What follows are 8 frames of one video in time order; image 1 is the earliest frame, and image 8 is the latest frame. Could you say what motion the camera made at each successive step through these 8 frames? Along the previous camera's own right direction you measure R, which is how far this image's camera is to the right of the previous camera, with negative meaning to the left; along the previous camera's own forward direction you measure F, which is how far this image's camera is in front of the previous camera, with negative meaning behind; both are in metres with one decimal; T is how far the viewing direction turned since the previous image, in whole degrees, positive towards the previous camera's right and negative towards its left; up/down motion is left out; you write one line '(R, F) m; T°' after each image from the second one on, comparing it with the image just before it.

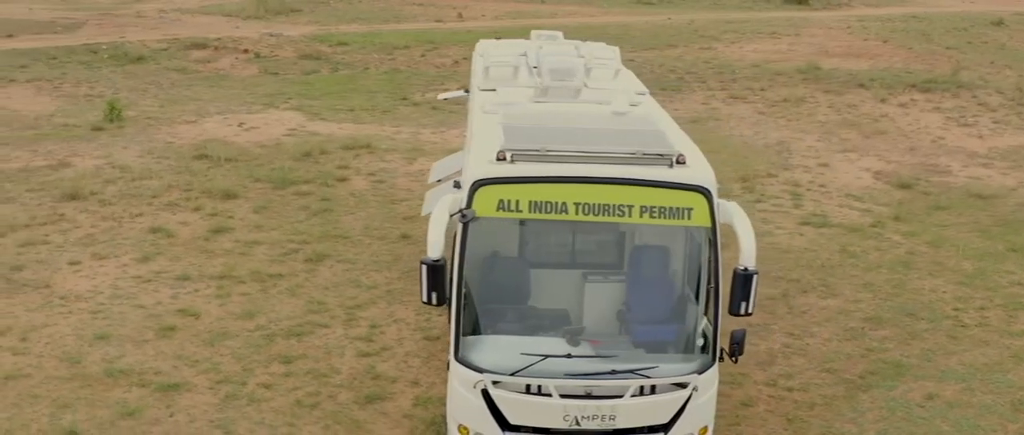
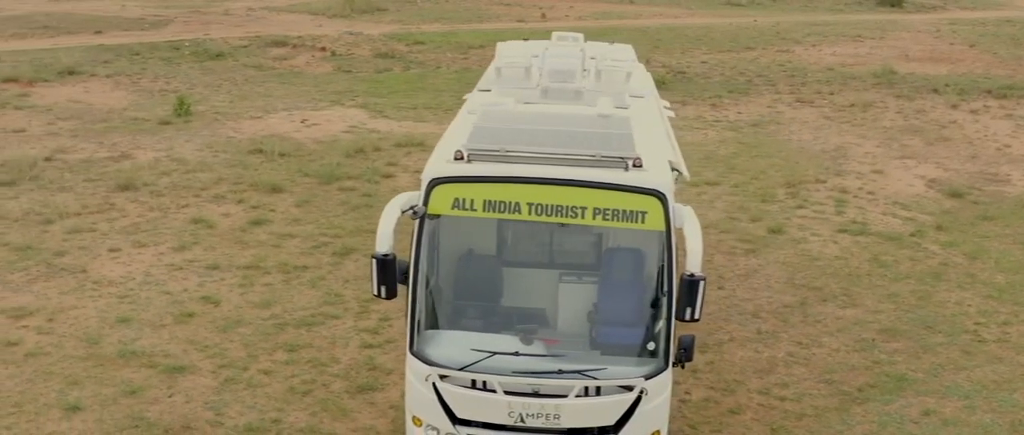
(+1.2, -0.1) m; -6°
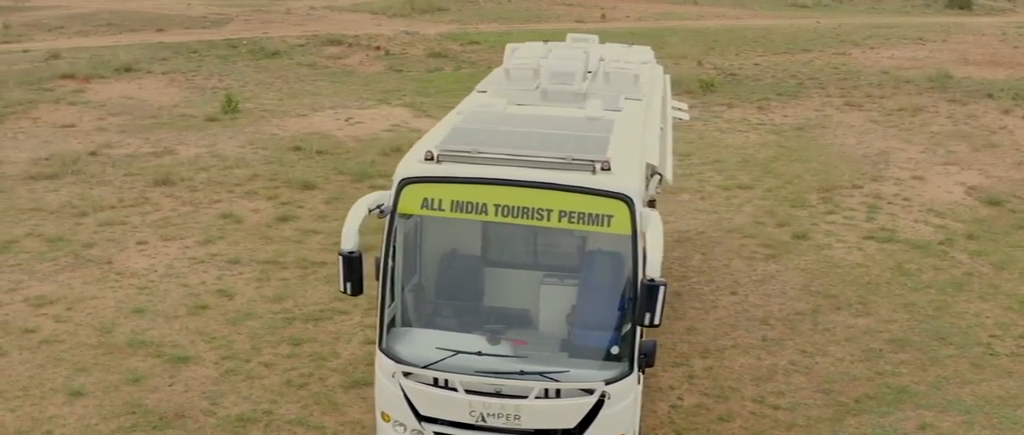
(+0.8, 0.0) m; -4°
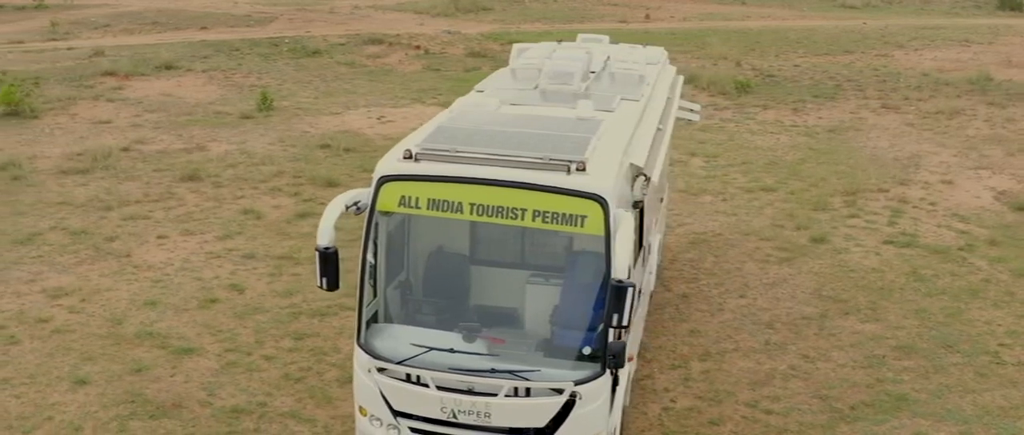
(+0.6, 0.0) m; -3°
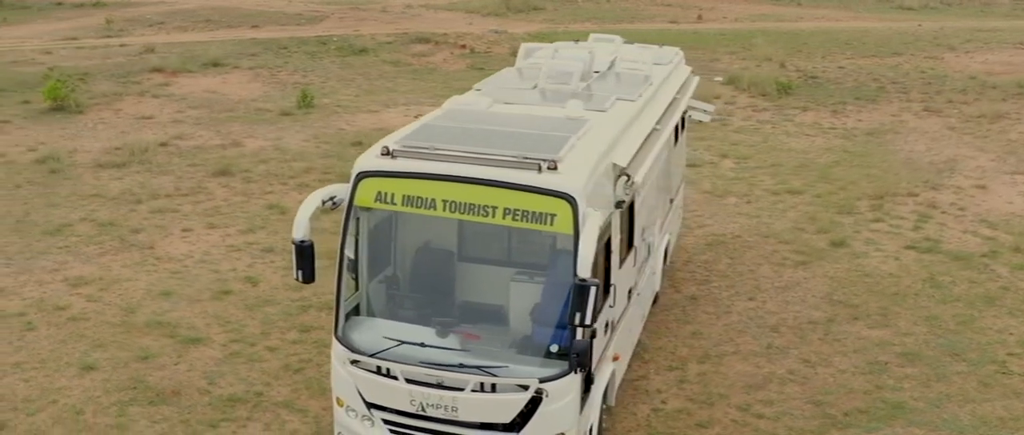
(+0.7, -0.1) m; -4°
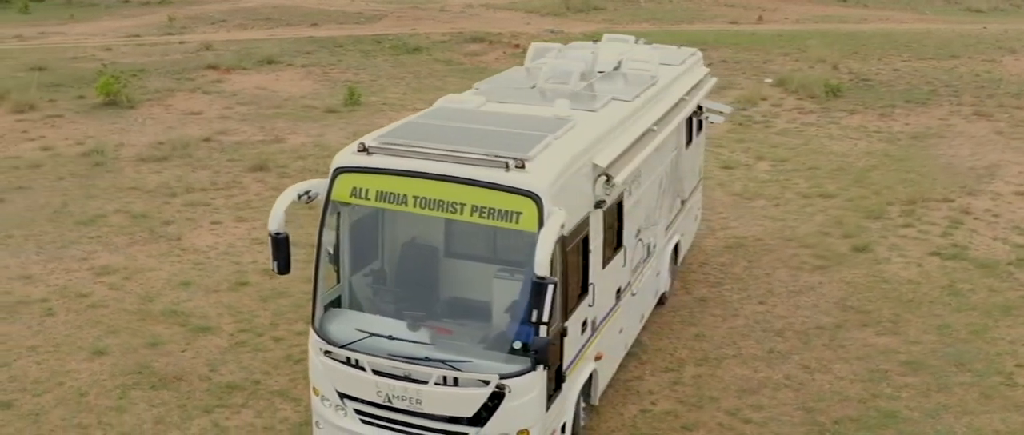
(+0.9, -0.1) m; -4°
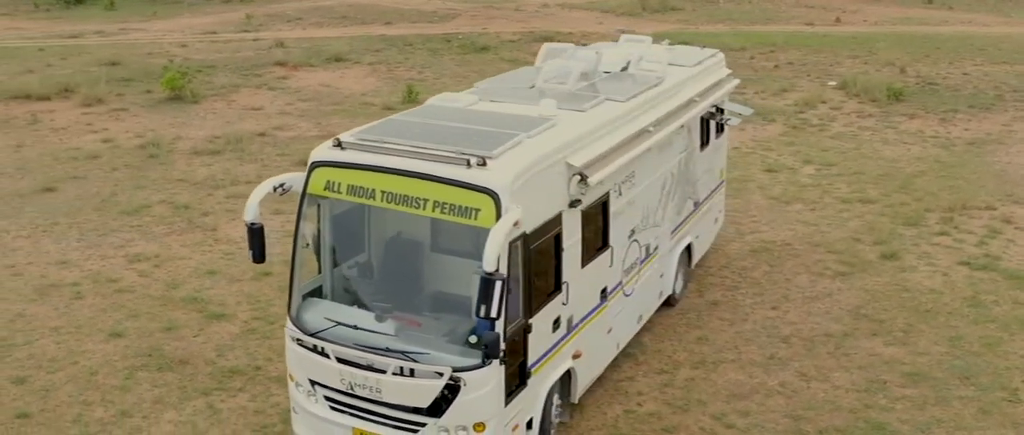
(+1.1, -0.1) m; -6°
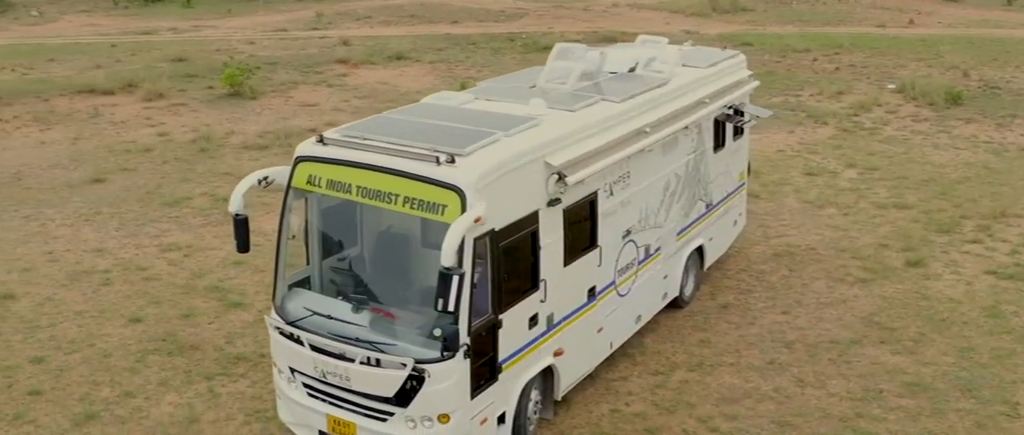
(+1.0, -0.1) m; -5°
